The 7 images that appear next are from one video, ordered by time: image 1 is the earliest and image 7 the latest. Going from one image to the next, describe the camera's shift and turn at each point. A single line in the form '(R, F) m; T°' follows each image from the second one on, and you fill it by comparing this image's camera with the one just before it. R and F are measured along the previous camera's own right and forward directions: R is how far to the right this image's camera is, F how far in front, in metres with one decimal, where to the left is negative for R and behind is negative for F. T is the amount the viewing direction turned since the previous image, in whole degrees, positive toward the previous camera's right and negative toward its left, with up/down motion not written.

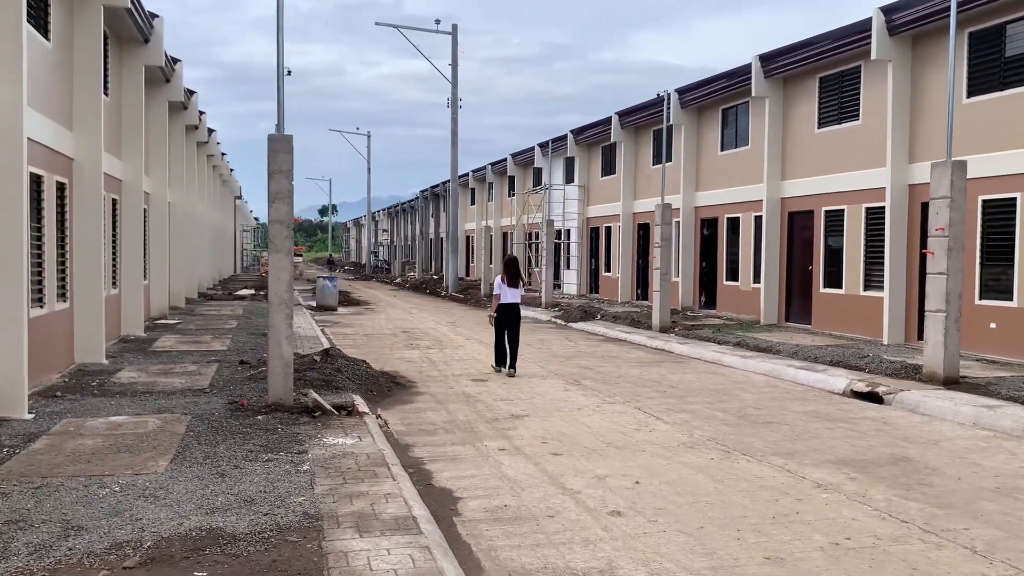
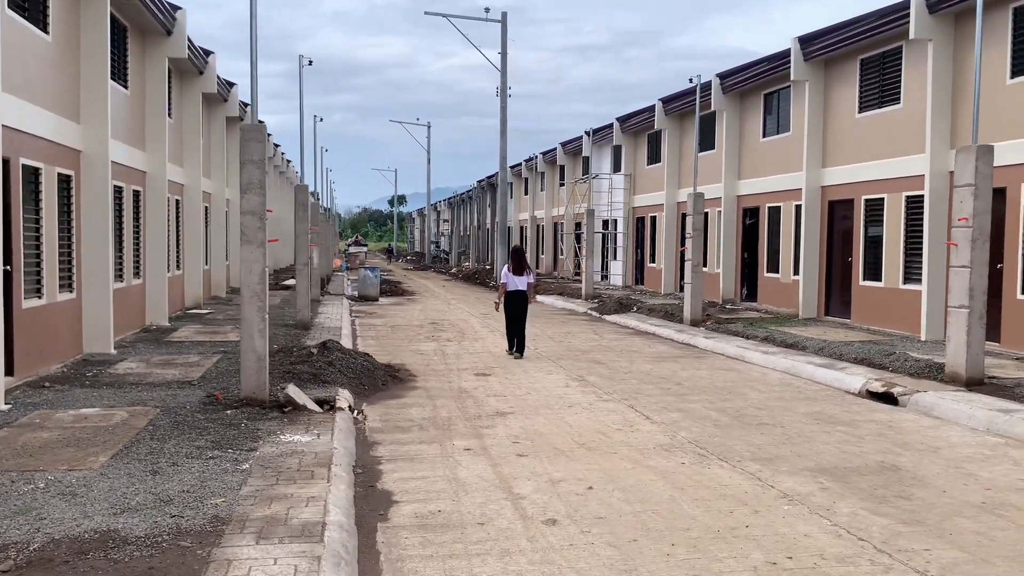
(+0.9, +0.4) m; -4°
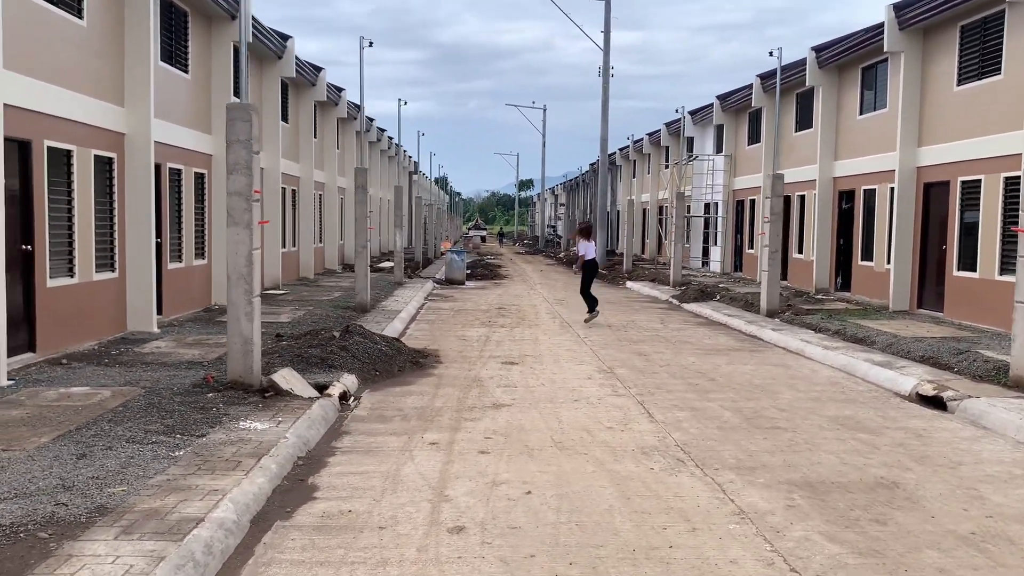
(+1.3, +0.6) m; -8°
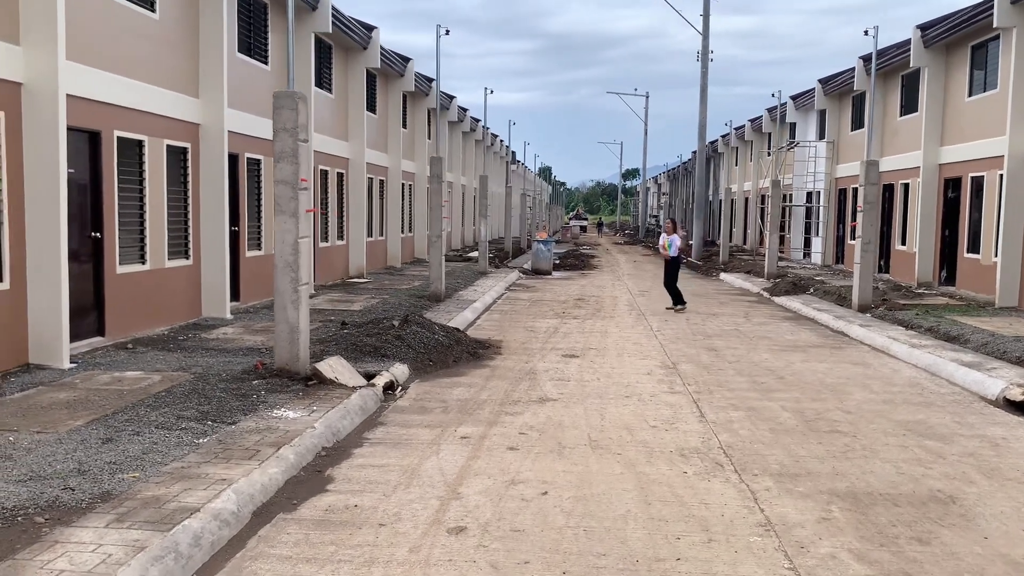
(+0.6, +0.3) m; -7°
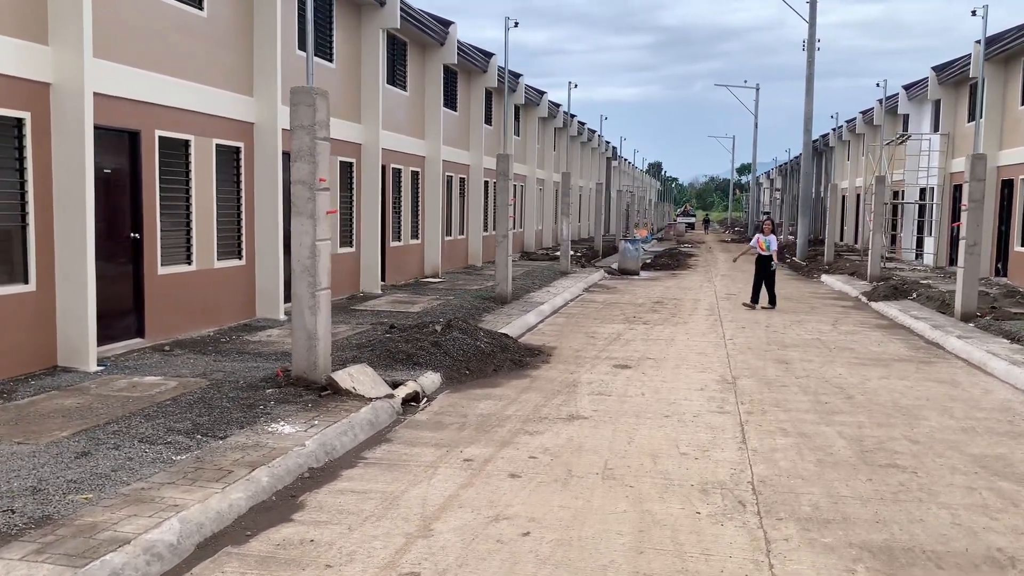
(+0.7, +0.7) m; -7°
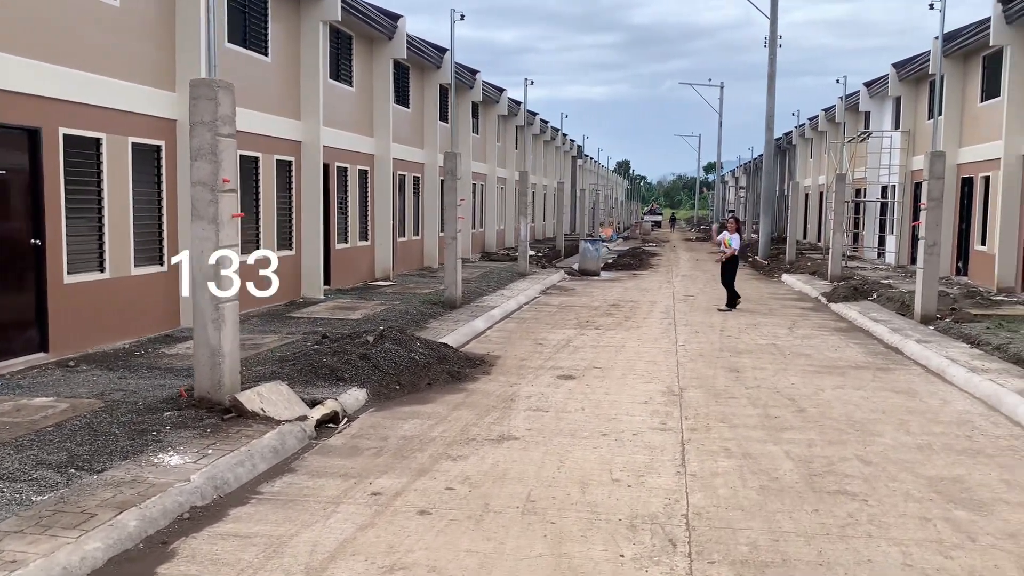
(+0.4, +0.6) m; +2°
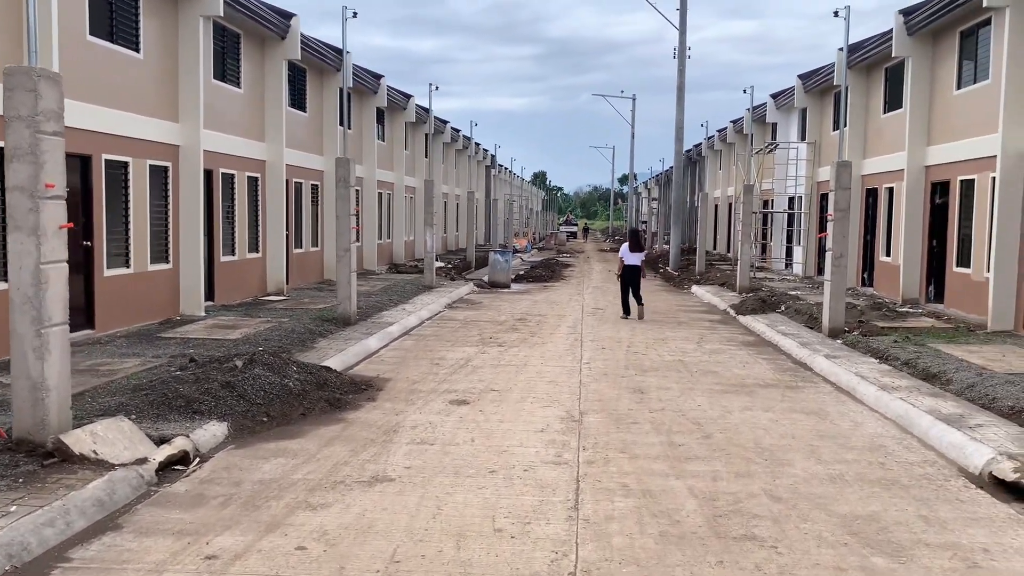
(+0.3, +0.8) m; +5°
